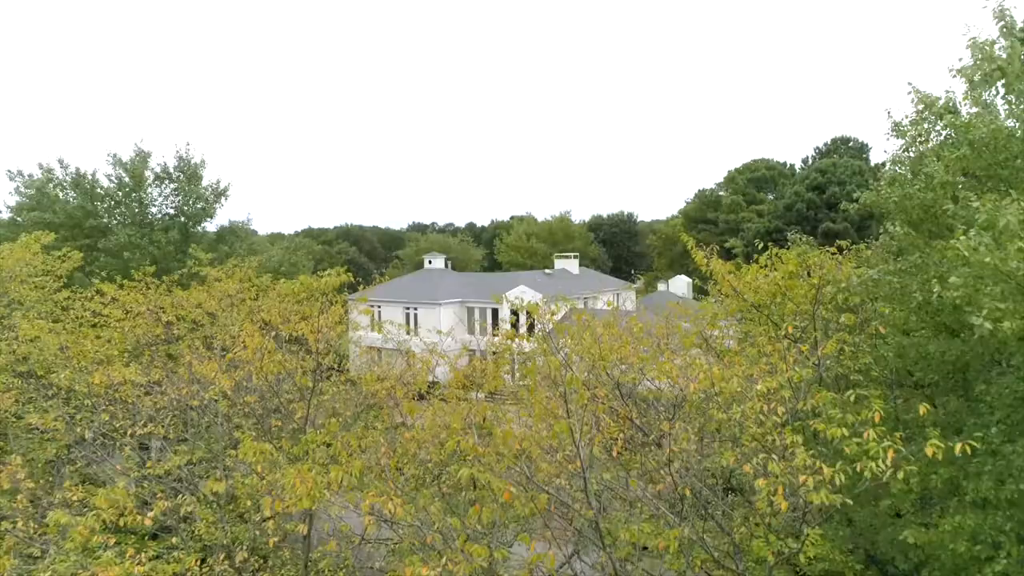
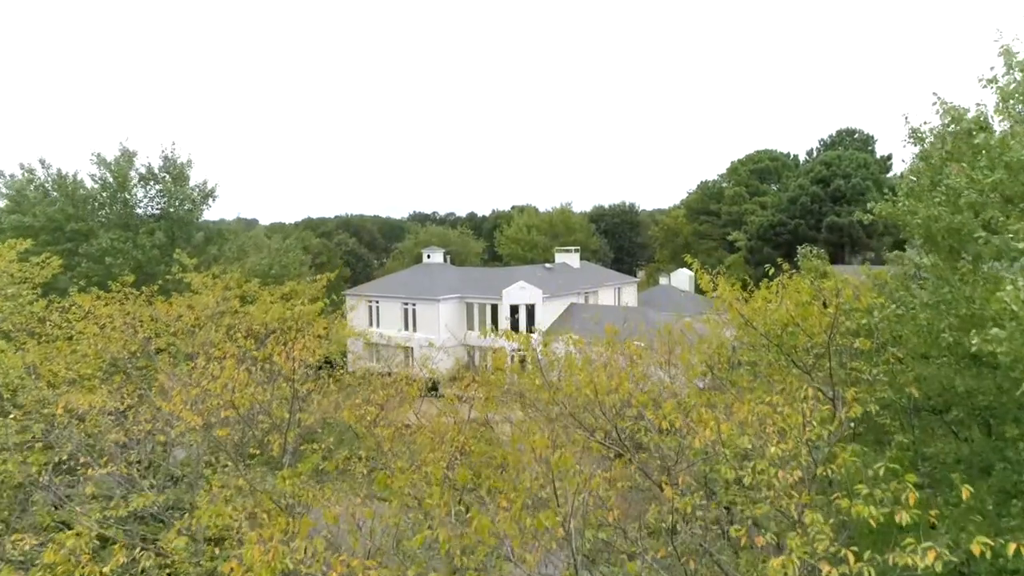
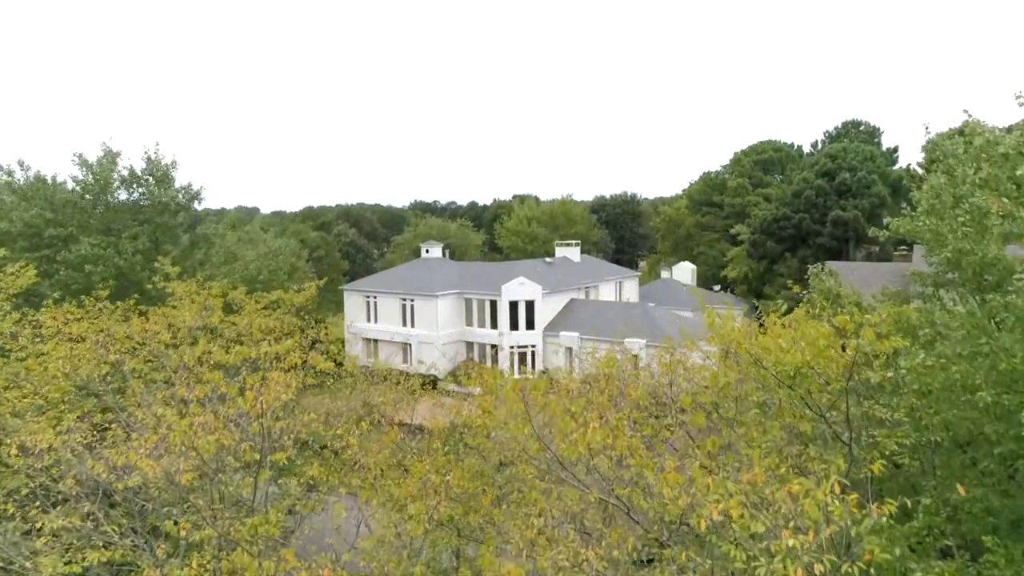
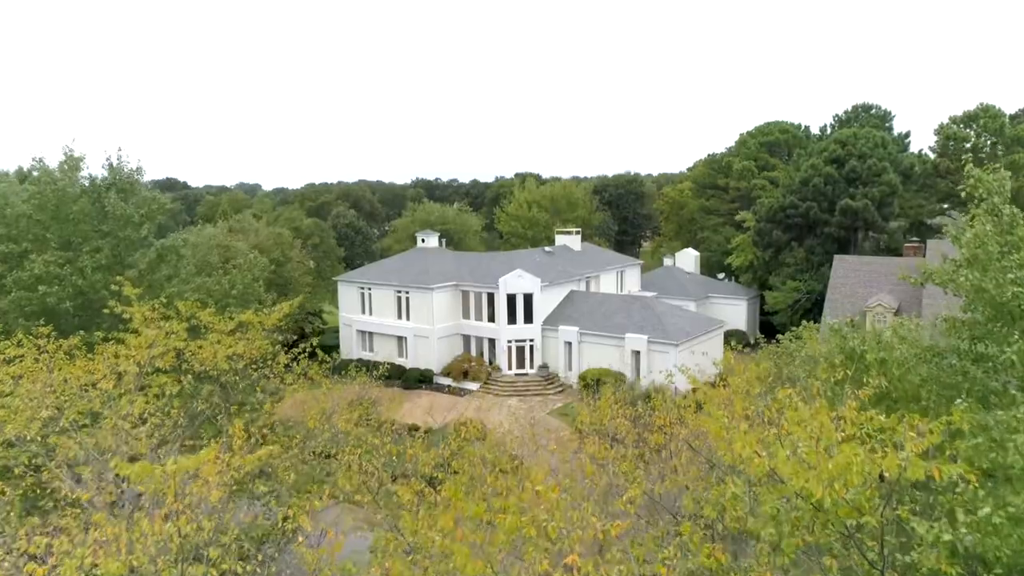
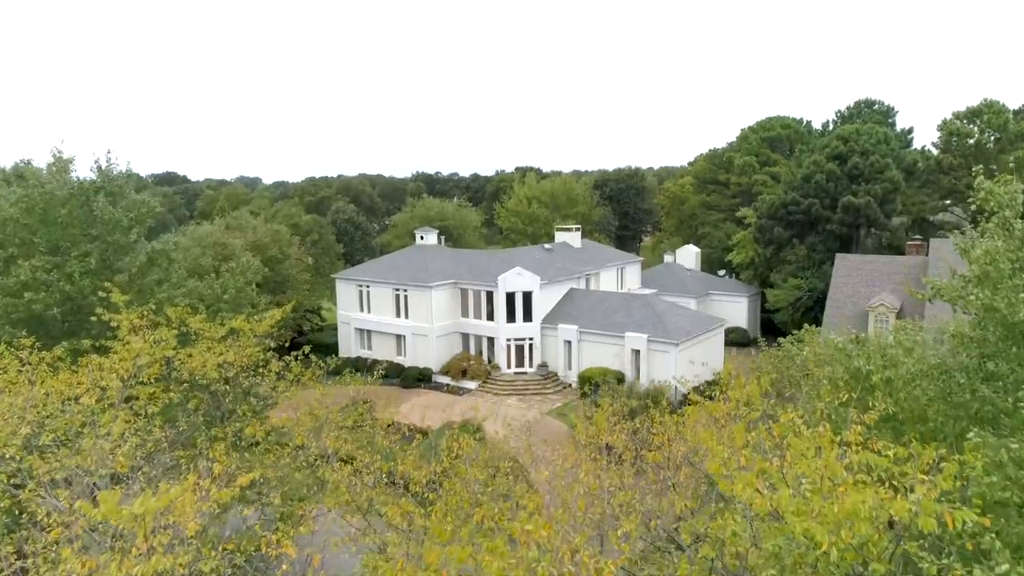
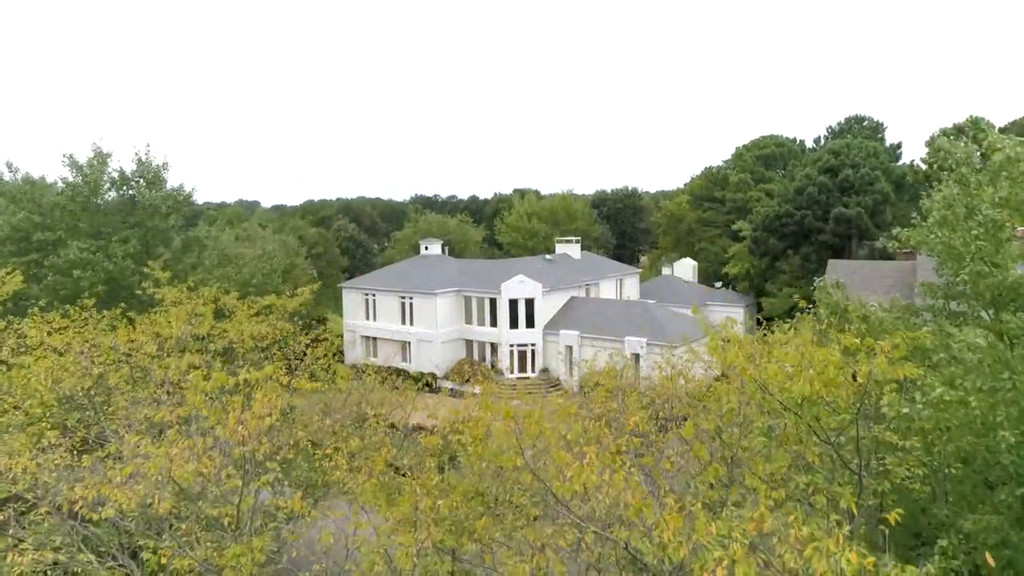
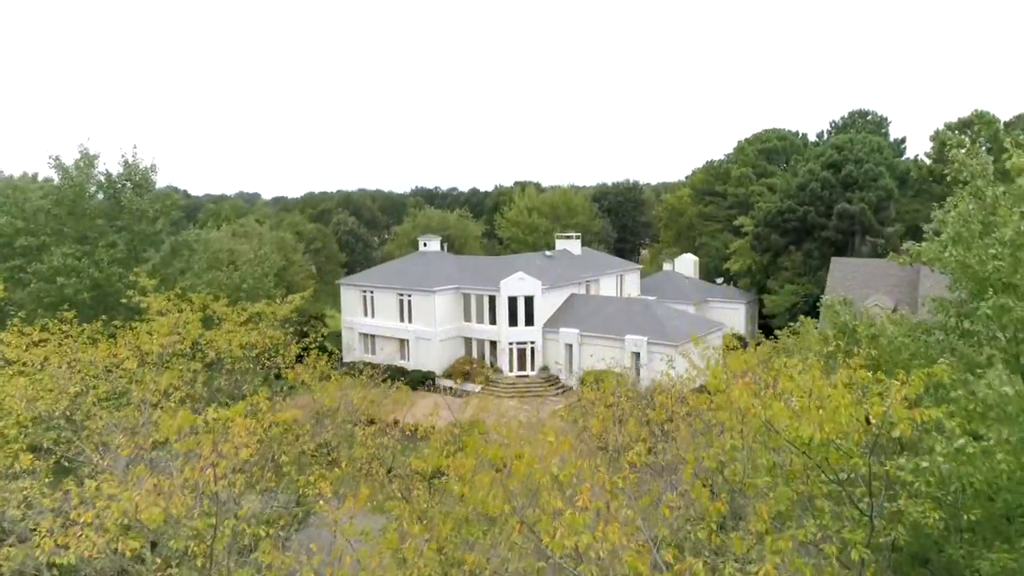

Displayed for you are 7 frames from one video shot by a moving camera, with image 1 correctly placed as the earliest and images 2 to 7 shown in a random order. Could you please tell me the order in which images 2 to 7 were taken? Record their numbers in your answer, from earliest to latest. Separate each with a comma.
2, 3, 6, 7, 4, 5
